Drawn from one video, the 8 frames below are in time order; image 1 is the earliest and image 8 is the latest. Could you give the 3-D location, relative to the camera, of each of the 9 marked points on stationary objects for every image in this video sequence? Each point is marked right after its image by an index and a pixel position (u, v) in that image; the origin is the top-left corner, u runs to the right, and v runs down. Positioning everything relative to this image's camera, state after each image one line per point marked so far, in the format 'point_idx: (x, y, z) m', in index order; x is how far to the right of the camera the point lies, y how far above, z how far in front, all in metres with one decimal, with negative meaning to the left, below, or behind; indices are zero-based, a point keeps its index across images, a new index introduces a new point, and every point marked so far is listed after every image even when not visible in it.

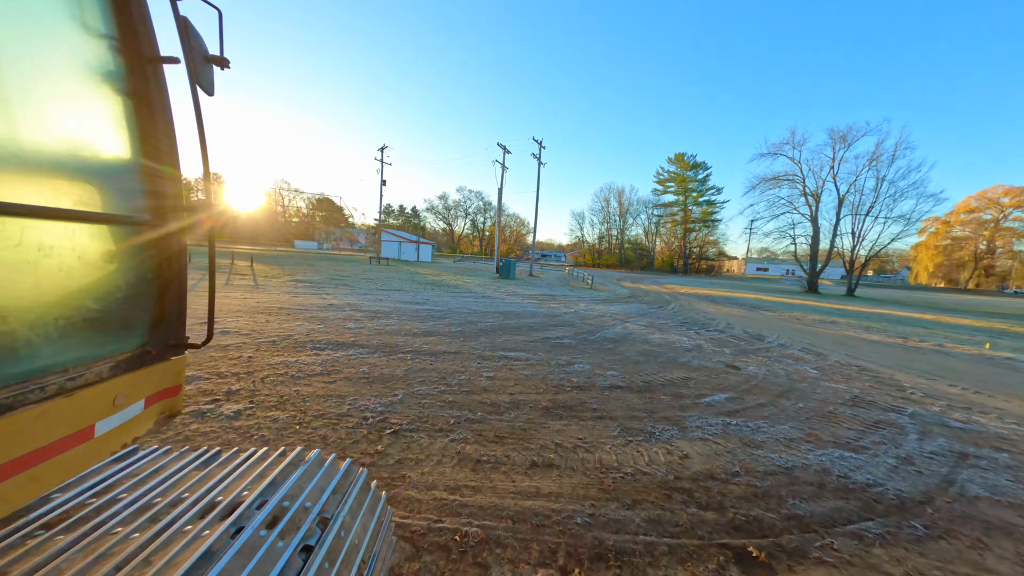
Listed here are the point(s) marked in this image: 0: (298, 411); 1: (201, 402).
0: (-2.5, -1.4, +4.4) m
1: (-3.7, -1.3, +4.7) m
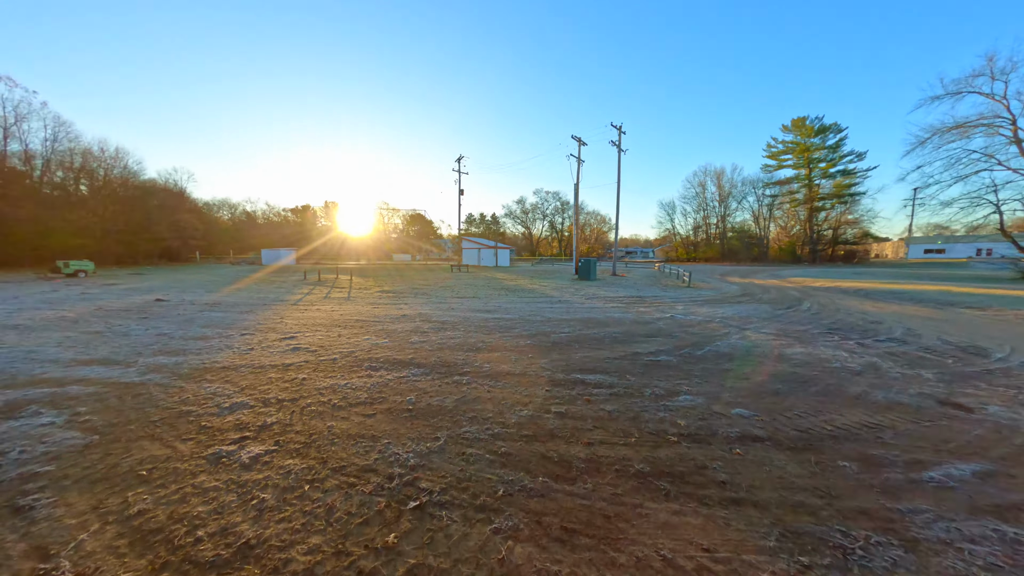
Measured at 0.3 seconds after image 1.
0: (-1.8, -1.6, +3.6) m
1: (-3.0, -1.5, +4.1) m
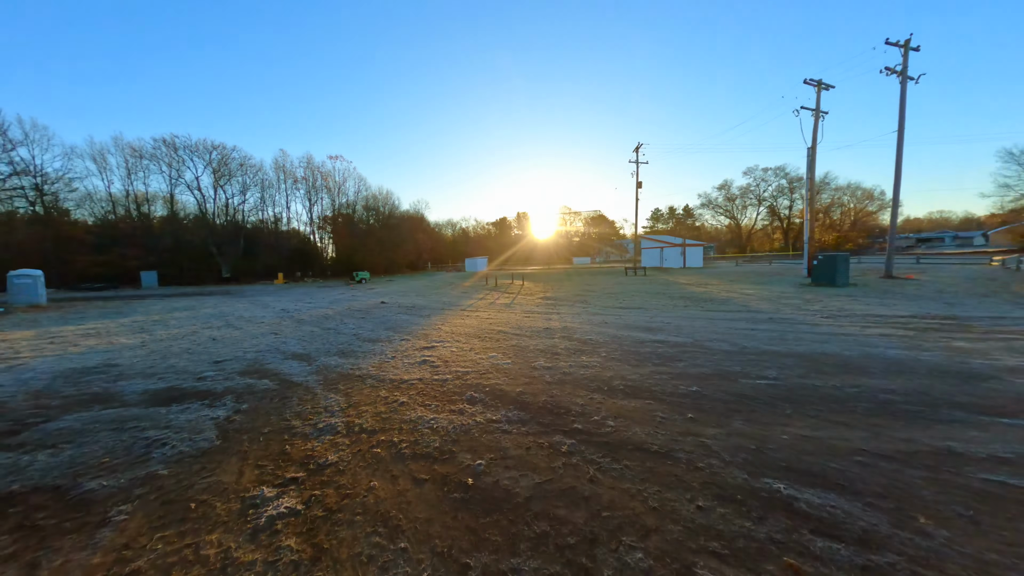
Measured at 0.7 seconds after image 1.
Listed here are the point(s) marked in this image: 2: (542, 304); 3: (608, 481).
0: (-1.3, -1.7, +2.5) m
1: (-2.1, -1.6, +3.6) m
2: (+1.2, -0.5, +13.0) m
3: (+0.7, -1.4, +2.8) m
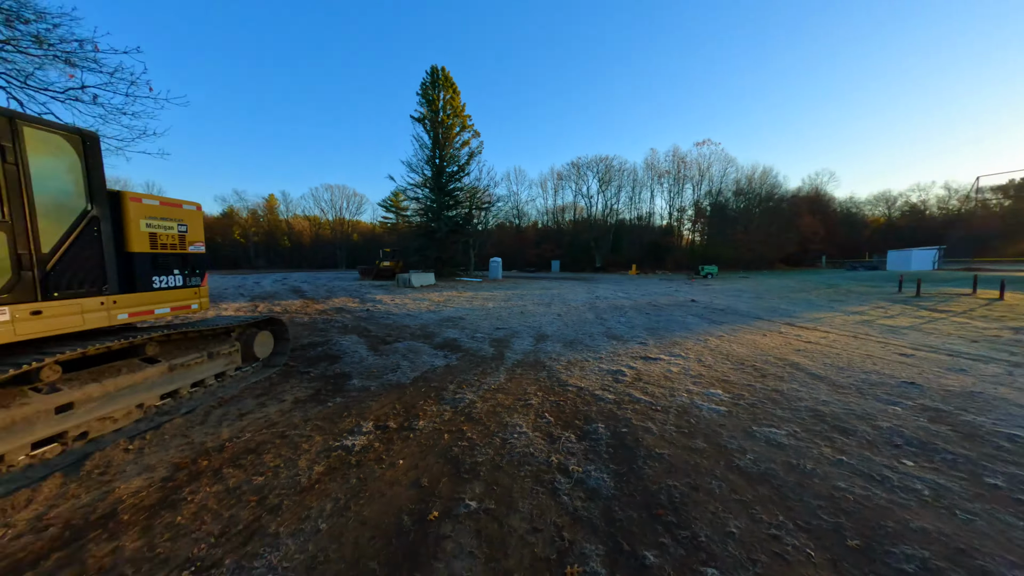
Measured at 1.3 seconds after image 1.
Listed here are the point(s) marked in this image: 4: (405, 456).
0: (-1.4, -1.3, +2.6) m
1: (-1.1, -1.3, +3.9) m
2: (+8.4, -1.4, +7.2) m
3: (+0.1, -1.3, +1.3) m
4: (-0.8, -1.3, +2.9) m
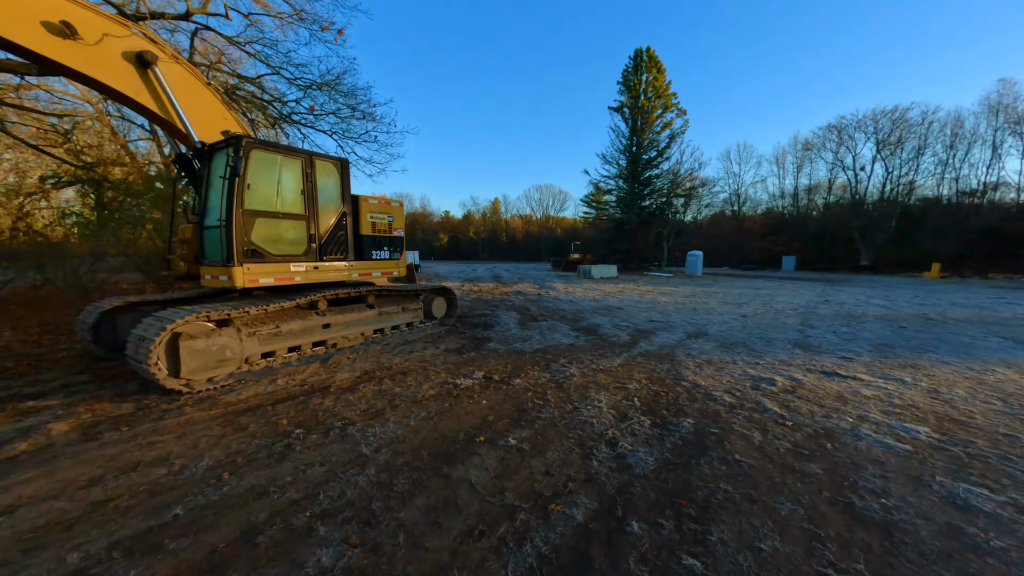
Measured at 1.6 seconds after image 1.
0: (-0.8, -1.1, +3.5) m
1: (0.0, -1.0, +4.5) m
2: (+9.9, -1.8, +2.8) m
3: (-0.2, -1.1, +1.6) m
4: (-0.2, -1.1, +3.4) m
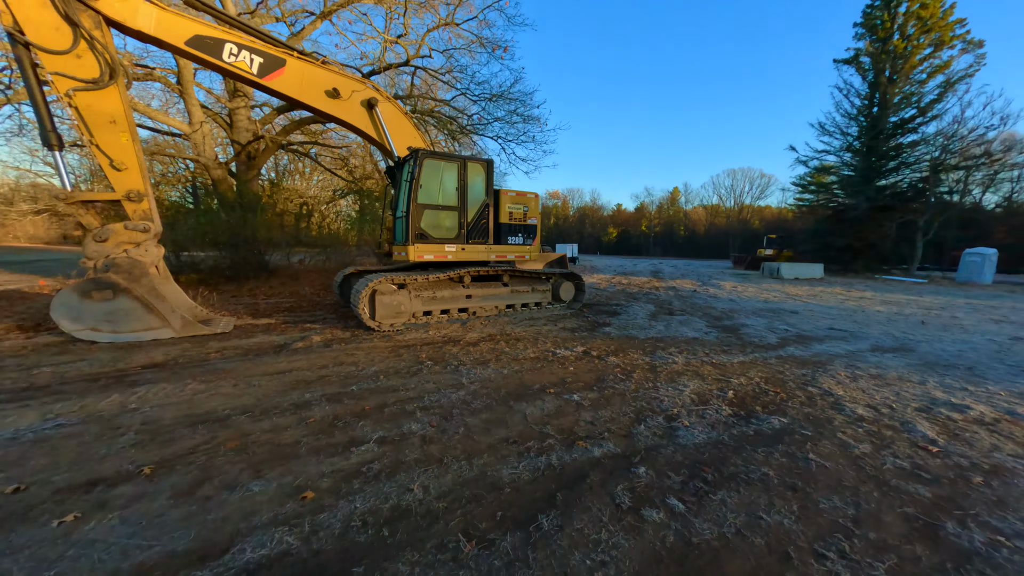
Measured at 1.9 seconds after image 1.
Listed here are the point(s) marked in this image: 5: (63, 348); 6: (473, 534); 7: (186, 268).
0: (+0.1, -0.8, +4.2) m
1: (+1.4, -0.8, +4.7) m
2: (+9.5, -2.2, -1.0) m
3: (-0.1, -0.9, +2.3) m
4: (+0.7, -0.9, +3.9) m
5: (-5.5, -0.7, +4.8) m
6: (-0.2, -1.0, +1.6) m
7: (-7.4, +0.5, +8.8) m
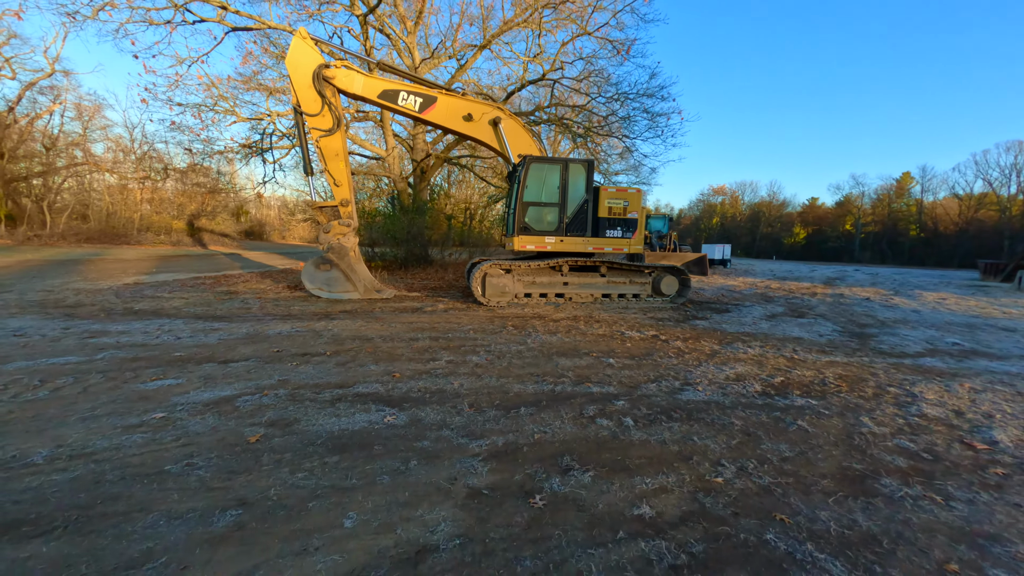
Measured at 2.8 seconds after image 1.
0: (+1.0, -0.6, +4.9) m
1: (+2.3, -0.7, +4.8) m
2: (+7.6, -2.4, -3.5) m
3: (0.0, -0.7, +3.1) m
4: (+1.4, -0.7, +4.3) m
5: (-4.0, -0.2, +7.5) m
6: (-0.2, -0.8, +2.5) m
7: (-4.2, +1.0, +11.9) m
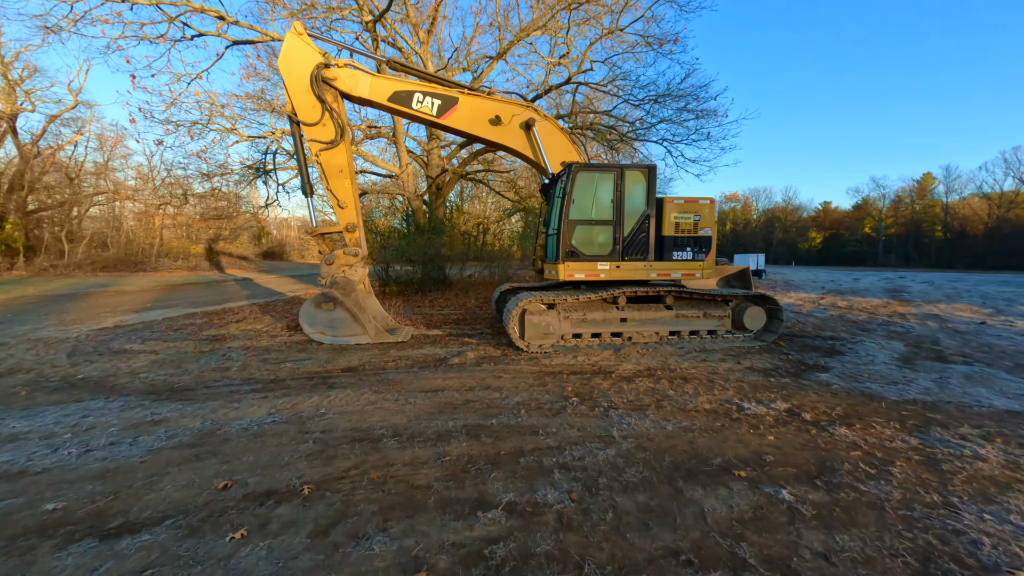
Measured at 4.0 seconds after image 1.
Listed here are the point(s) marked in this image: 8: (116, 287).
0: (+1.7, -1.1, +3.2) m
1: (+3.0, -1.1, +3.1) m
2: (+8.0, -2.4, -5.5) m
3: (+0.6, -1.2, +1.5) m
4: (+2.0, -1.2, +2.7) m
5: (-3.3, -1.0, +6.0) m
6: (+0.3, -1.2, +1.0) m
7: (-3.3, +0.1, +10.5) m
8: (-17.0, 0.0, +16.6) m
